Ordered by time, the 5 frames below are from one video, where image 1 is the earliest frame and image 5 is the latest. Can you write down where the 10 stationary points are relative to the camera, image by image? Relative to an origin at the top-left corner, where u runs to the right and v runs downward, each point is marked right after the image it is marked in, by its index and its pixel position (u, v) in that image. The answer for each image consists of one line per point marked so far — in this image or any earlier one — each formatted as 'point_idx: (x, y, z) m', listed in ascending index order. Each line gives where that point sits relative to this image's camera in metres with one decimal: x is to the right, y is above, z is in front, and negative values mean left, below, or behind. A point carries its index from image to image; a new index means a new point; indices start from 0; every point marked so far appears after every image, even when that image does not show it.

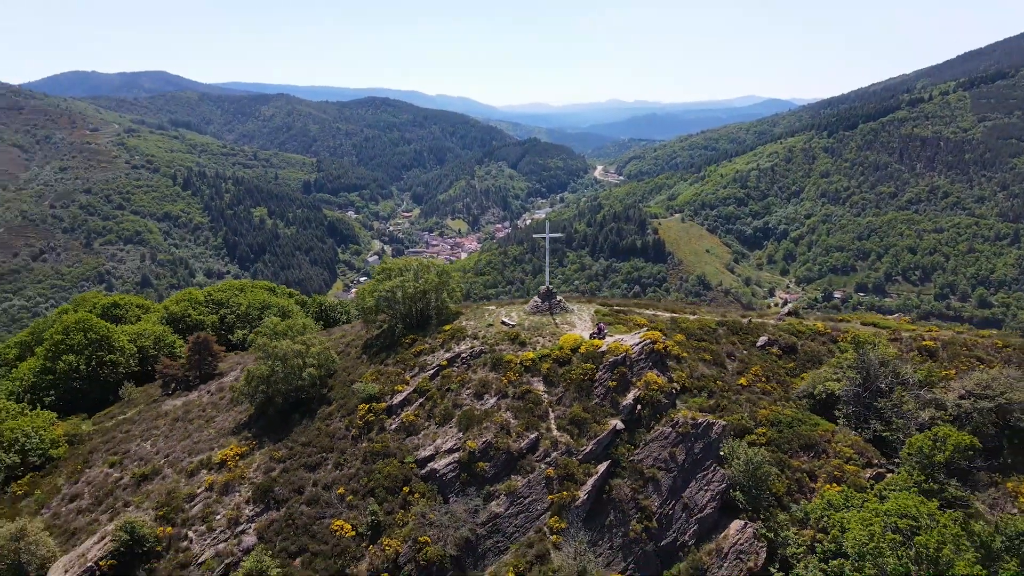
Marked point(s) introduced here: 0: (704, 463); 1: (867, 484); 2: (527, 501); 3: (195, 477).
0: (+4.2, -3.9, +16.5) m
1: (+7.9, -4.3, +16.4) m
2: (+0.3, -4.6, +15.9) m
3: (-8.3, -4.9, +19.1) m
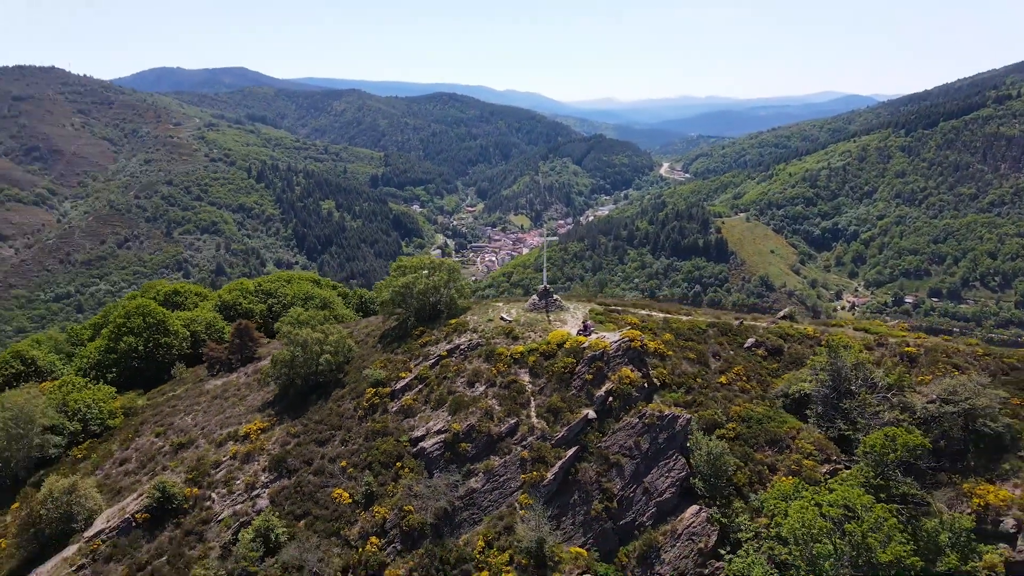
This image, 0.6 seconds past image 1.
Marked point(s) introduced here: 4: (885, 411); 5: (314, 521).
0: (+3.7, -4.0, +17.9) m
1: (+7.4, -4.5, +17.5) m
2: (-0.3, -4.6, +17.7) m
3: (-8.5, -4.7, +21.6) m
4: (+9.5, -3.3, +18.9) m
5: (-4.8, -5.7, +18.0) m
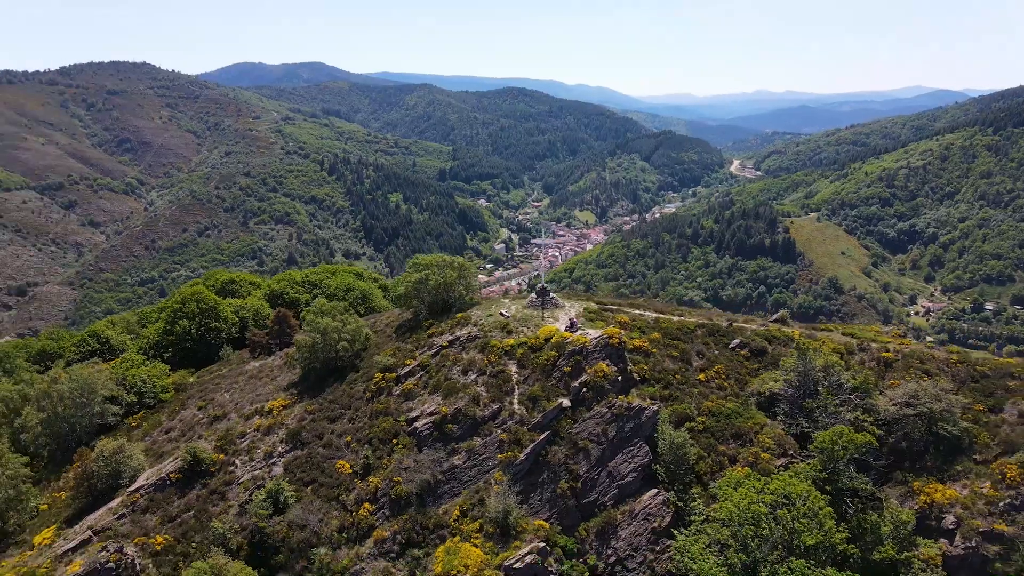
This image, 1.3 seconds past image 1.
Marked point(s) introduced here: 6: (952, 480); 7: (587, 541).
0: (+3.2, -4.1, +19.6) m
1: (+6.7, -4.6, +18.9) m
2: (-0.8, -4.6, +19.8) m
3: (-8.7, -4.4, +24.4) m
4: (+9.0, -3.5, +20.1) m
5: (-5.4, -5.5, +20.5) m
6: (+11.2, -4.9, +18.8) m
7: (+1.9, -6.2, +18.1) m
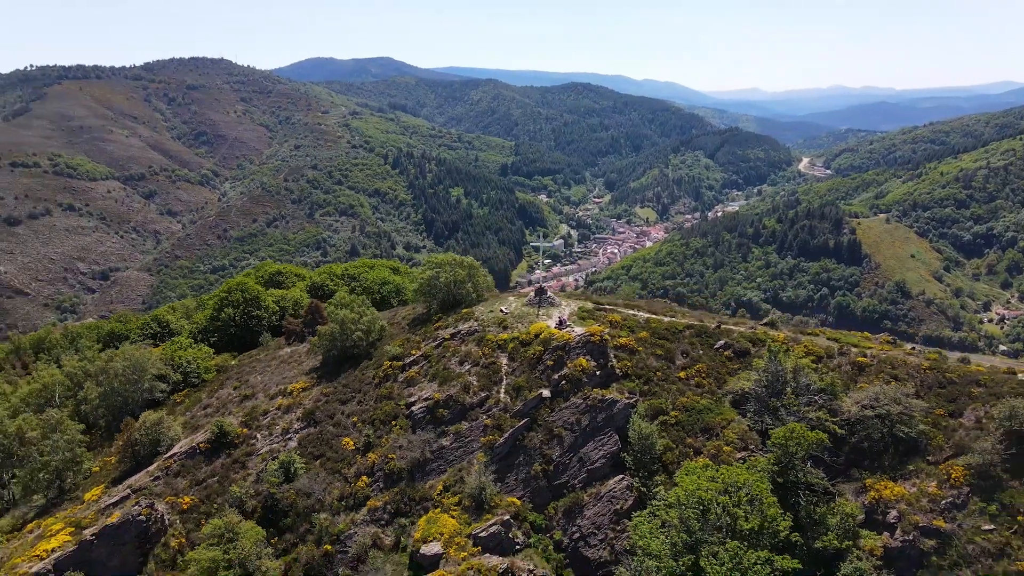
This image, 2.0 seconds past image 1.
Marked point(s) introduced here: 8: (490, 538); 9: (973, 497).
0: (+2.7, -4.1, +21.4) m
1: (+6.1, -4.8, +20.4) m
2: (-1.3, -4.5, +21.9) m
3: (-8.8, -4.2, +27.1) m
4: (+8.5, -3.7, +21.4) m
5: (-5.8, -5.4, +23.0) m
6: (+10.6, -5.1, +19.9) m
7: (+1.2, -6.3, +20.0) m
8: (-0.7, -6.3, +18.6) m
9: (+11.7, -5.3, +18.7) m
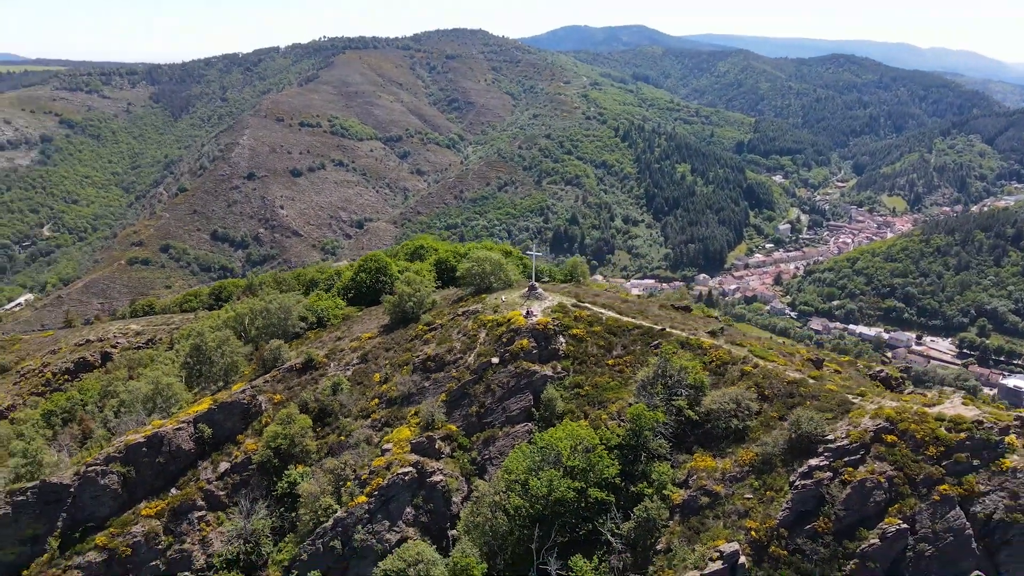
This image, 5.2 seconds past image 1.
0: (+0.6, -4.3, +30.5) m
1: (+3.5, -5.3, +28.5) m
2: (-3.1, -4.2, +32.2) m
3: (-8.5, -2.9, +39.4) m
4: (+6.1, -4.4, +28.6) m
5: (-7.1, -4.6, +34.6) m
6: (+7.5, -6.1, +26.7) m
7: (-1.5, -6.2, +29.6) m
8: (-3.6, -6.2, +28.9) m
9: (+8.2, -6.4, +25.2) m
